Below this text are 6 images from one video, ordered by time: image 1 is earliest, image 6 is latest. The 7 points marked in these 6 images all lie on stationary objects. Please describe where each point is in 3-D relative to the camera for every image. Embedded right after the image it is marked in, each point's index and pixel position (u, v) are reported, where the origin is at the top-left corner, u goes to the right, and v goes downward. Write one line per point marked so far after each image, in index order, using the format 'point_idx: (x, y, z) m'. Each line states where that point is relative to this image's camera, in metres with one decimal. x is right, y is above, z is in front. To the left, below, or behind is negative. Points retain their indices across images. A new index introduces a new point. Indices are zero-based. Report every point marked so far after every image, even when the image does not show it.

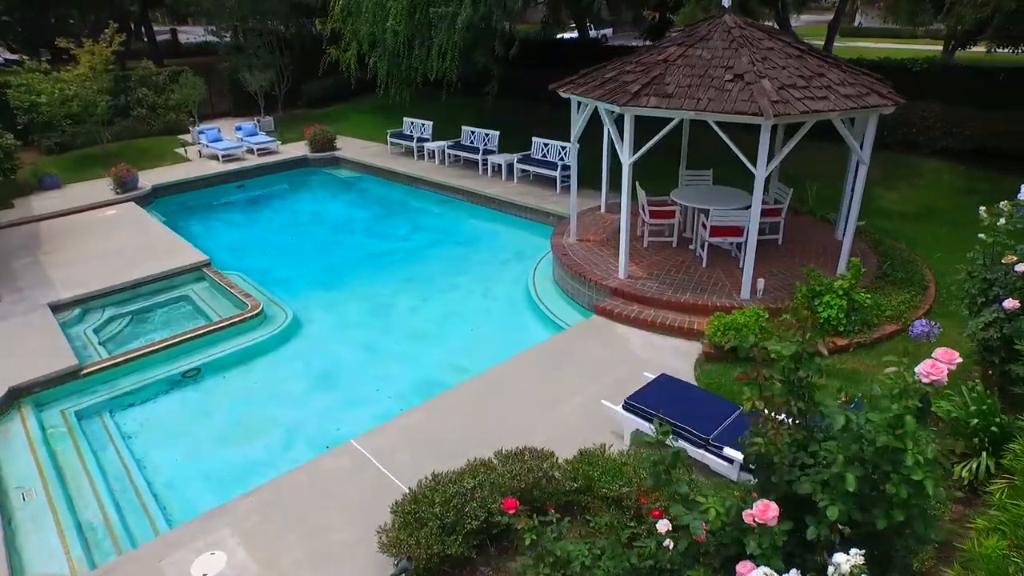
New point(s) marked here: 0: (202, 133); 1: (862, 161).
0: (-7.9, +4.0, +15.6) m
1: (+4.1, +1.5, +7.0) m
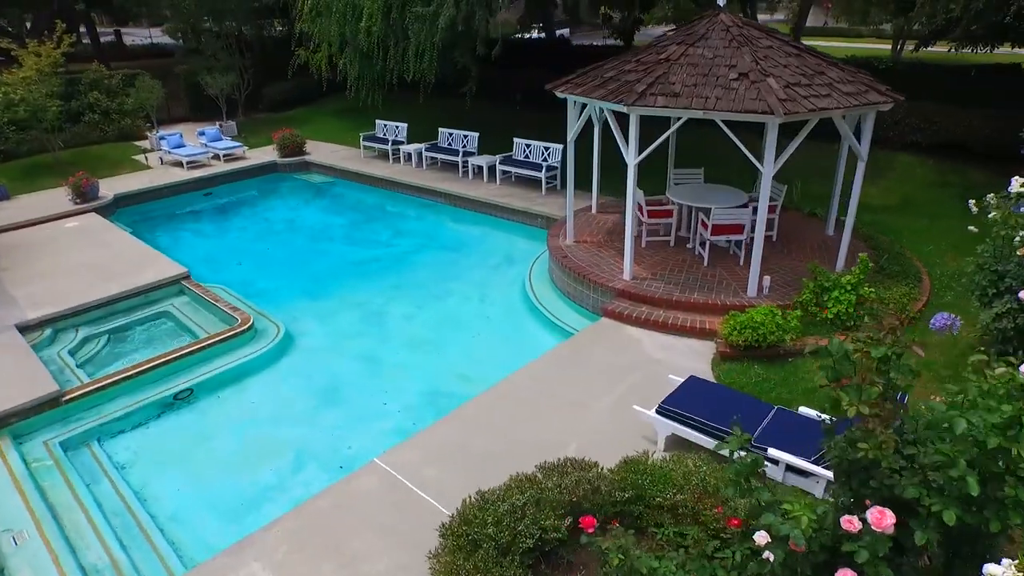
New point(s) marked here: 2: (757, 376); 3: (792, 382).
0: (-8.5, +3.6, +14.8) m
1: (+4.1, +1.5, +7.2) m
2: (+2.5, -0.9, +6.1) m
3: (+2.8, -0.9, +6.0) m
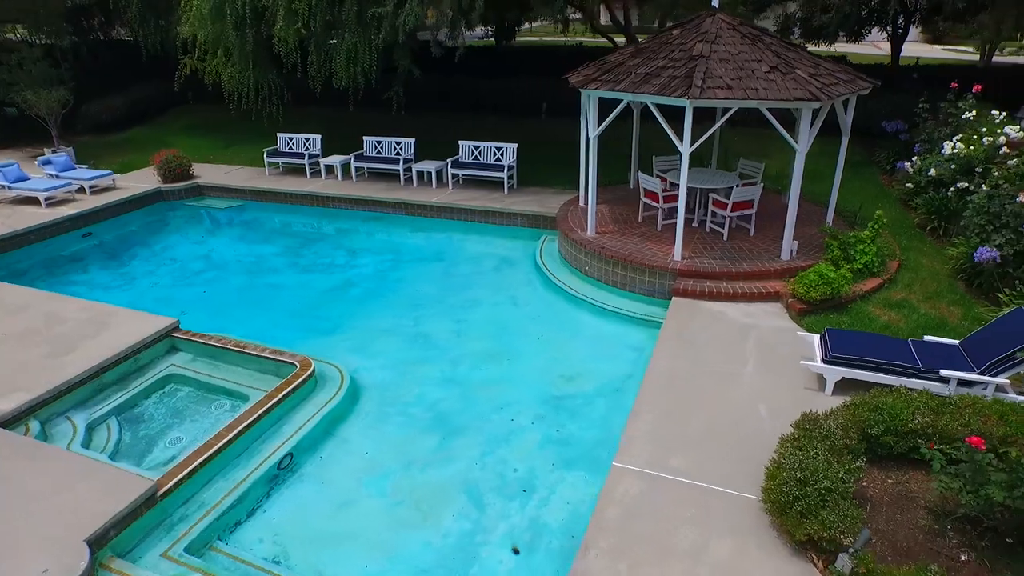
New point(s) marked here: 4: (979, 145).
0: (-9.9, +2.2, +11.7) m
1: (+4.7, +2.2, +8.7) m
2: (+3.9, -0.4, +7.2) m
3: (+4.2, -0.4, +7.2) m
4: (+6.7, +2.0, +8.6) m
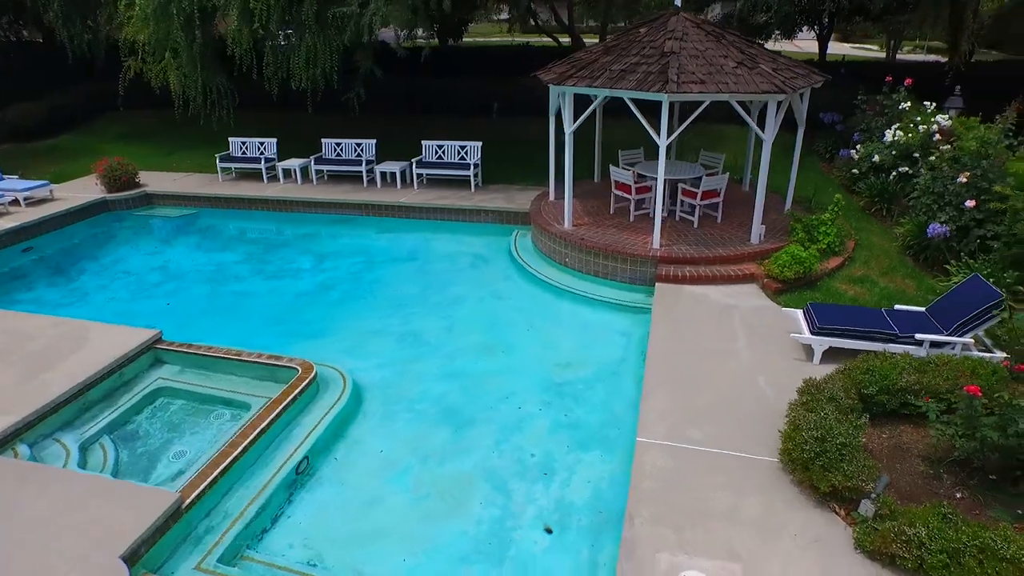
0: (-10.5, +1.8, +10.8) m
1: (+4.4, +2.5, +9.3) m
2: (+3.8, -0.1, +7.8) m
3: (+4.1, -0.1, +7.8) m
4: (+6.3, +2.4, +9.5) m
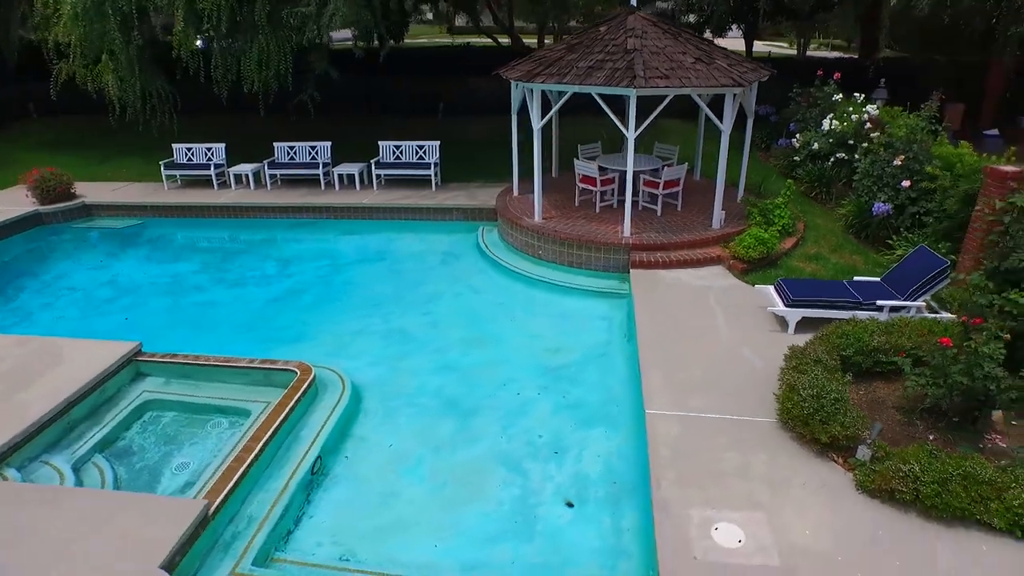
0: (-11.0, +1.3, +9.7) m
1: (+3.8, +2.8, +10.0) m
2: (+3.6, +0.2, +8.4) m
3: (+3.9, +0.2, +8.4) m
4: (+5.8, +2.9, +10.4) m
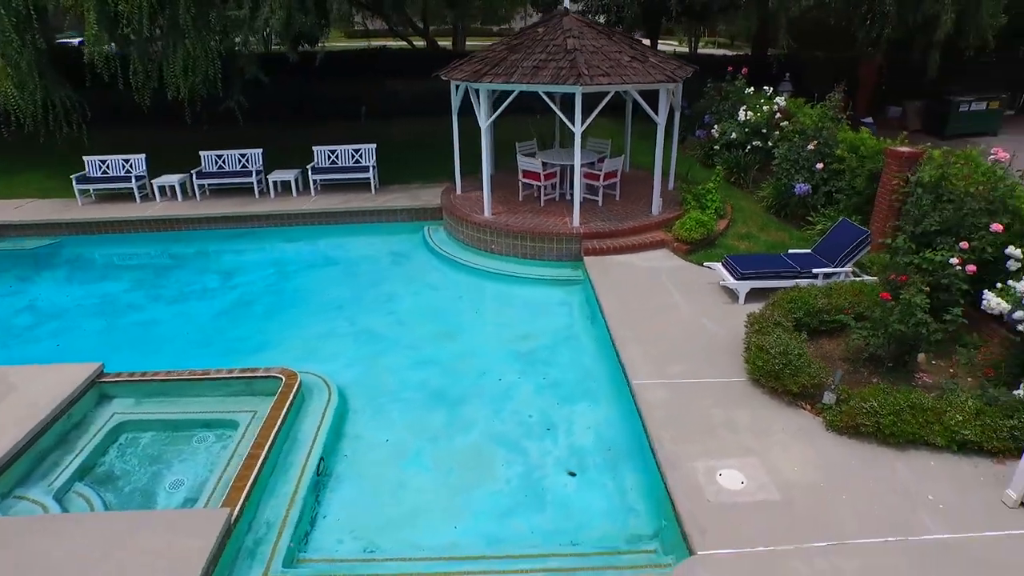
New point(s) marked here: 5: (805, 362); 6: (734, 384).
0: (-11.6, +0.7, +8.3) m
1: (+2.9, +3.1, +10.8) m
2: (+3.1, +0.5, +9.2) m
3: (+3.4, +0.6, +9.3) m
4: (+4.7, +3.3, +11.5) m
5: (+2.8, -0.7, +5.9) m
6: (+2.3, -1.0, +6.2) m
